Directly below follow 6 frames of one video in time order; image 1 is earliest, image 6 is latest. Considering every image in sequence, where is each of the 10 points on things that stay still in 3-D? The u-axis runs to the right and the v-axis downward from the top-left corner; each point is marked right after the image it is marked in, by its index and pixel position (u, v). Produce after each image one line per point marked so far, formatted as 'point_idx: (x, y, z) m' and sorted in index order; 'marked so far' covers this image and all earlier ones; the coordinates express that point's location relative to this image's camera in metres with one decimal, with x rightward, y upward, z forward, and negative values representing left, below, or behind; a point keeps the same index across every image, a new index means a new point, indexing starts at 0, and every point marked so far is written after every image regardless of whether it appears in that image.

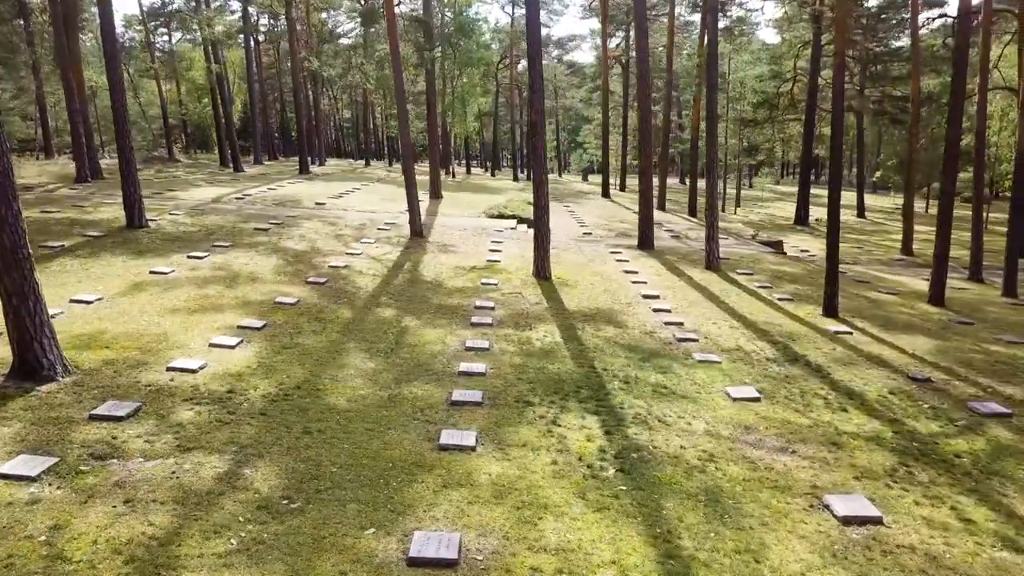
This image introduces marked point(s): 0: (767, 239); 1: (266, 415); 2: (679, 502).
0: (+5.4, +1.0, +18.0) m
1: (-1.5, -0.8, +5.1) m
2: (+0.8, -1.1, +4.1) m
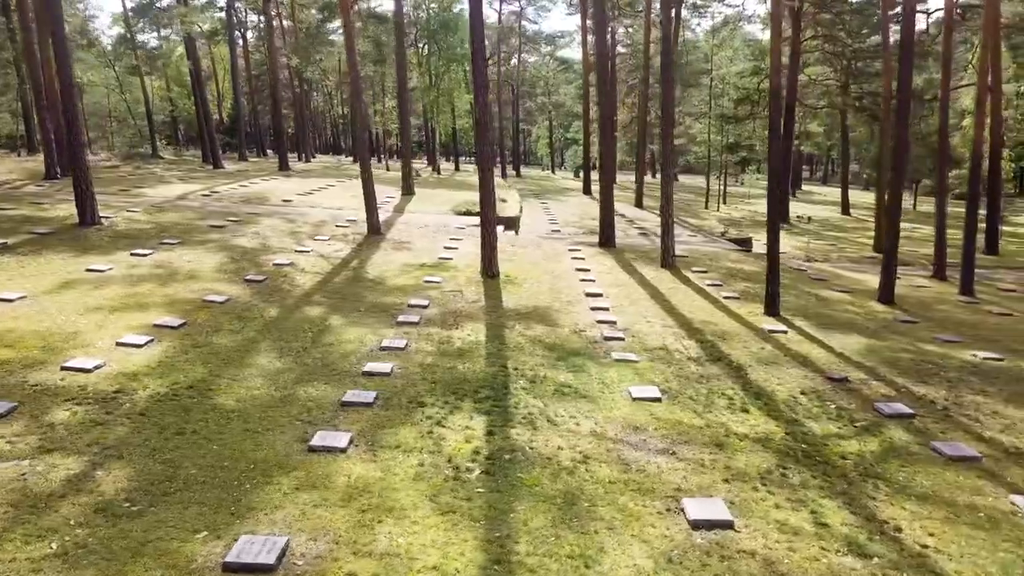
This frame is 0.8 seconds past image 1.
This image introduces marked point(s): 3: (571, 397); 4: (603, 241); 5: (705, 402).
0: (+4.8, +1.1, +17.9) m
1: (-2.2, -0.8, +5.0) m
2: (+0.1, -1.1, +4.1) m
3: (+0.4, -0.8, +6.0) m
4: (+1.6, +0.8, +14.8) m
5: (+1.4, -0.8, +6.0) m
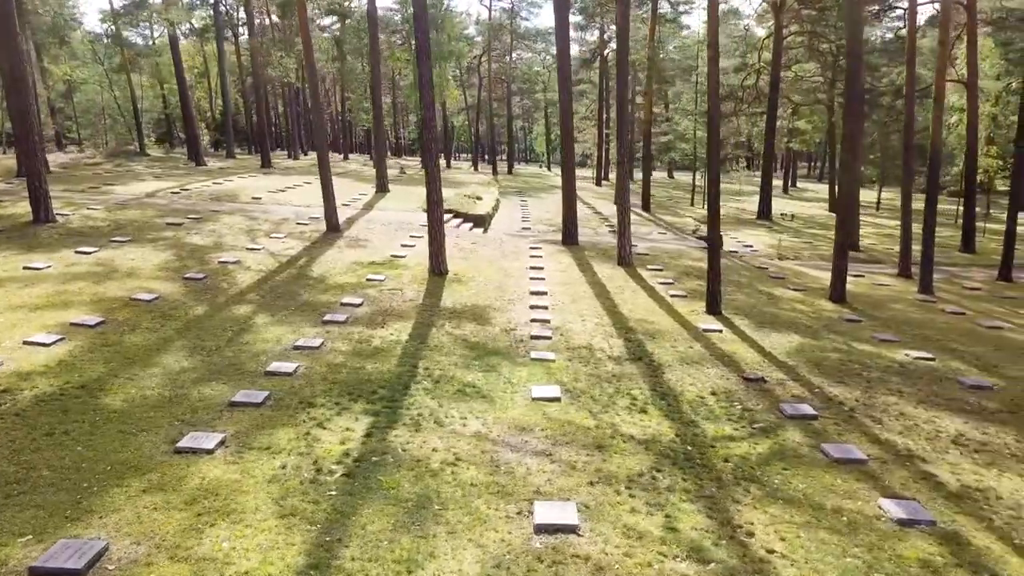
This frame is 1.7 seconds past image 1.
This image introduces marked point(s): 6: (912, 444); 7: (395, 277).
0: (+4.1, +1.1, +17.8) m
1: (-2.9, -0.8, +5.0) m
2: (-0.6, -1.1, +4.0) m
3: (-0.3, -0.8, +5.9) m
4: (+0.9, +0.9, +14.7) m
5: (+0.7, -0.8, +6.0) m
6: (+2.6, -1.0, +5.4) m
7: (-1.5, +0.1, +10.6) m
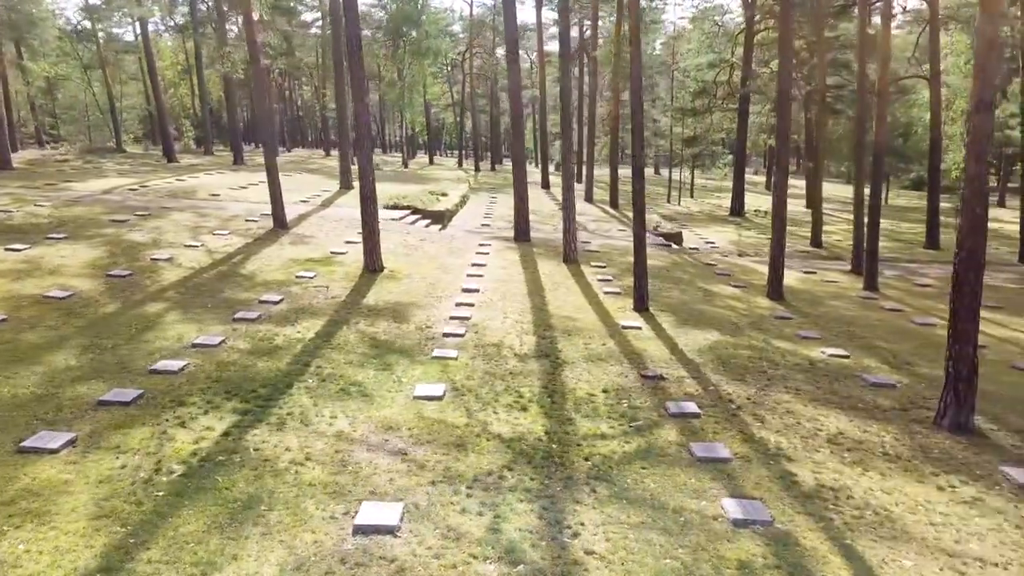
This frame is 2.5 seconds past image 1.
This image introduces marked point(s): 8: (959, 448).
0: (+3.3, +1.2, +17.8) m
1: (-3.8, -0.8, +4.9) m
2: (-1.5, -1.0, +4.0) m
3: (-1.1, -0.8, +5.9) m
4: (+0.1, +0.9, +14.6) m
5: (-0.2, -0.8, +5.9) m
6: (+1.7, -1.0, +5.3) m
7: (-2.3, +0.2, +10.5) m
8: (+2.9, -1.0, +5.4) m
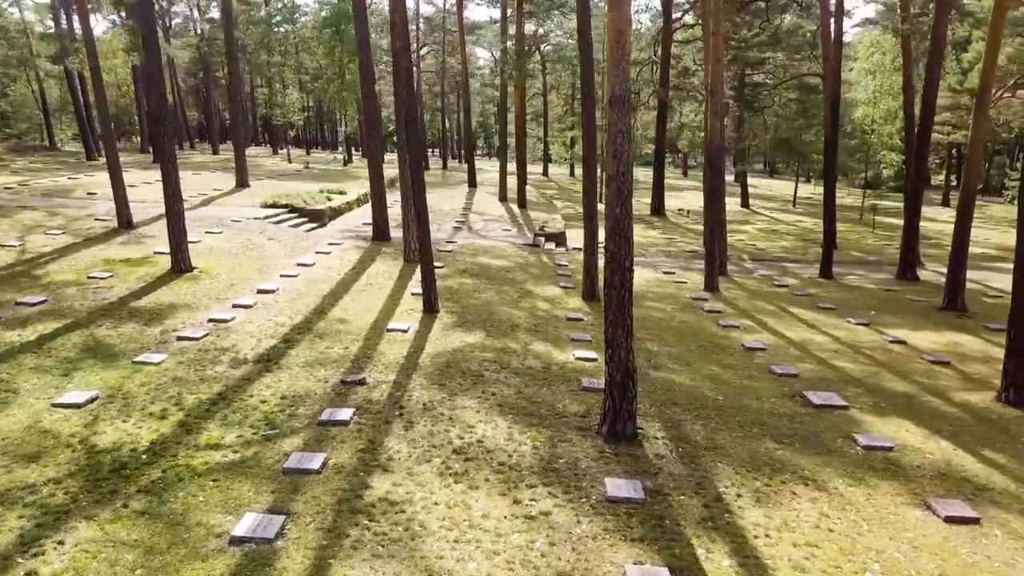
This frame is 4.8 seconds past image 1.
0: (+0.8, +1.2, +17.6) m
1: (-6.2, -0.8, +4.7) m
2: (-3.8, -1.1, +3.7) m
3: (-3.5, -0.8, +5.6) m
4: (-2.4, +0.9, +14.4) m
5: (-2.6, -0.8, +5.7) m
6: (-0.7, -1.0, +5.1) m
7: (-4.7, +0.2, +10.3) m
8: (+0.5, -1.1, +5.2) m
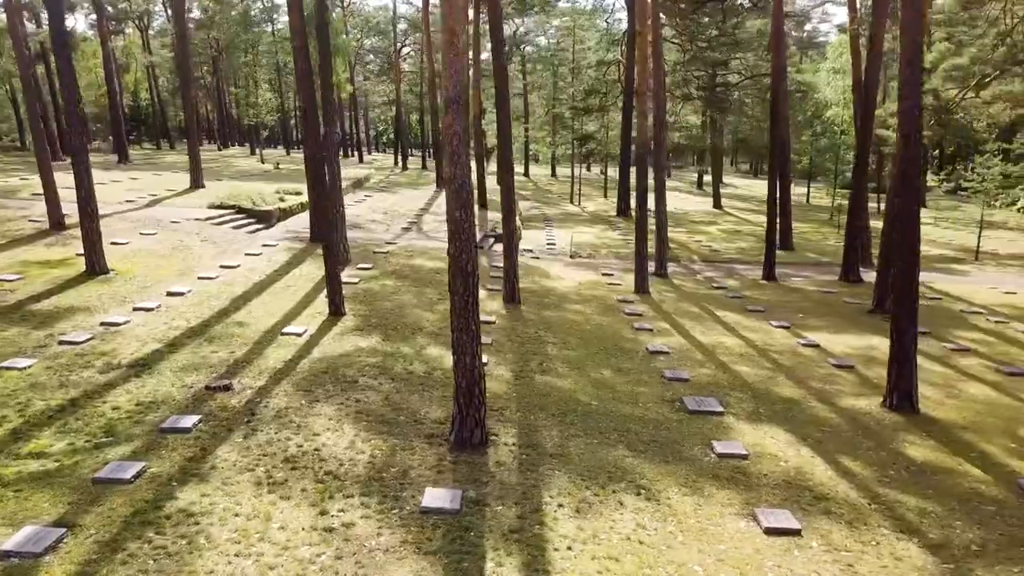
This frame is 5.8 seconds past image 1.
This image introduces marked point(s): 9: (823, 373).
0: (-0.2, +1.2, +17.5) m
1: (-7.2, -0.8, +4.6) m
2: (-4.9, -1.1, +3.6) m
3: (-4.5, -0.8, +5.5) m
4: (-3.4, +0.9, +14.3) m
5: (-3.6, -0.8, +5.6) m
6: (-1.7, -1.0, +5.0) m
7: (-5.8, +0.1, +10.2) m
8: (-0.5, -1.1, +5.1) m
9: (+3.0, -0.8, +8.1) m
